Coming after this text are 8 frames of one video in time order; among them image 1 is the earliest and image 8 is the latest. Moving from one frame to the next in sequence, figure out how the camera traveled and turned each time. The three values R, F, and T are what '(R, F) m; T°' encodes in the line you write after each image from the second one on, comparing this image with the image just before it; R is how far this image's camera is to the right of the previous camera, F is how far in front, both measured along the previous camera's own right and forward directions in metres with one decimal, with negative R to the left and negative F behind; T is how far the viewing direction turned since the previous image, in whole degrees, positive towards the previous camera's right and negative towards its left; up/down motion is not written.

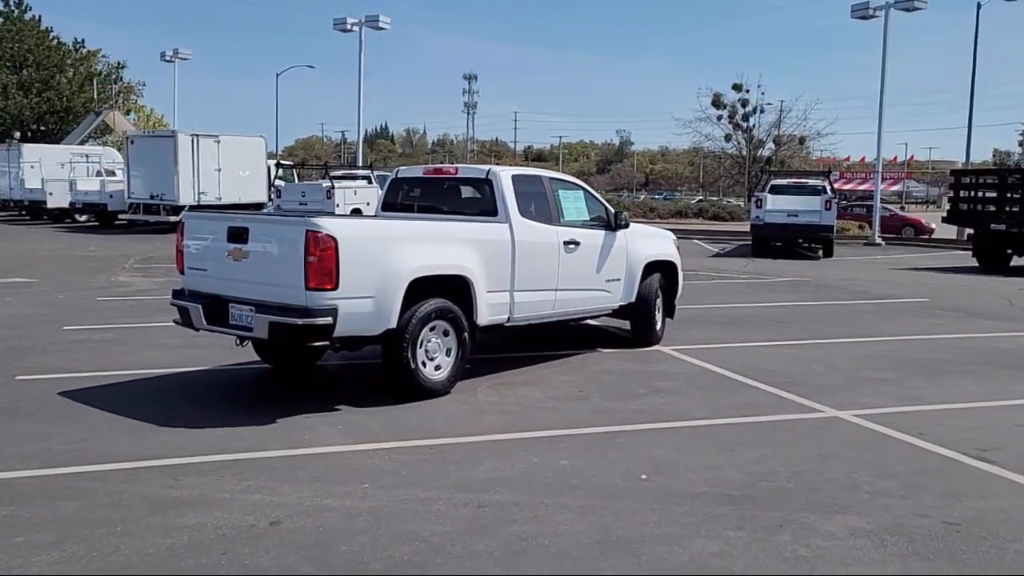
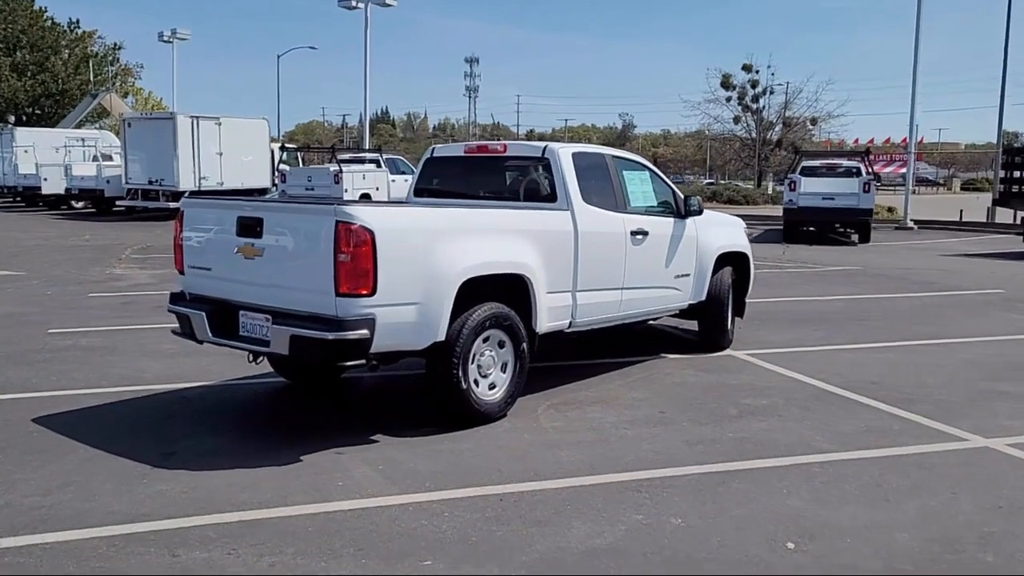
(-0.5, +1.5) m; 0°
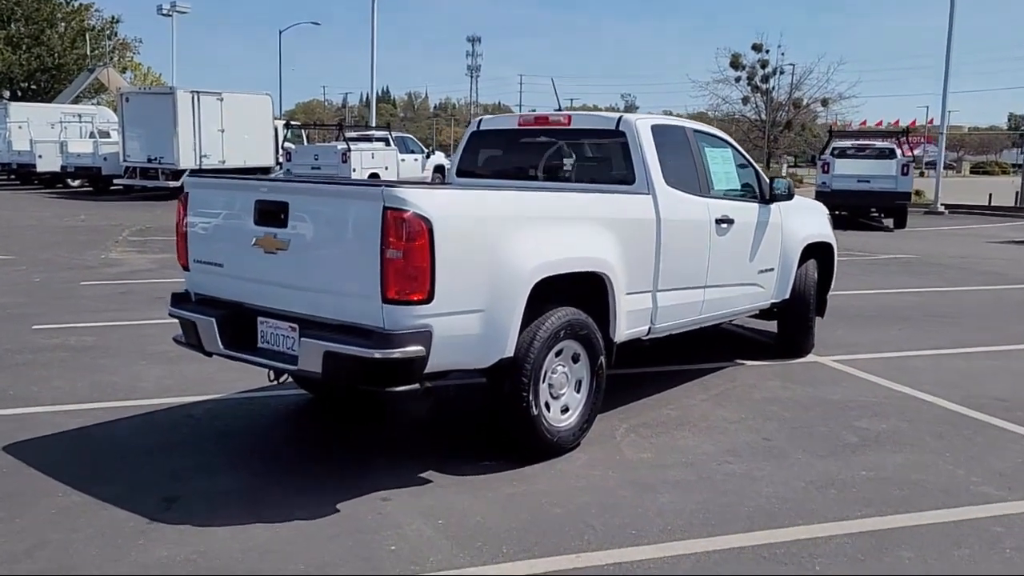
(-0.5, +1.3) m; 0°
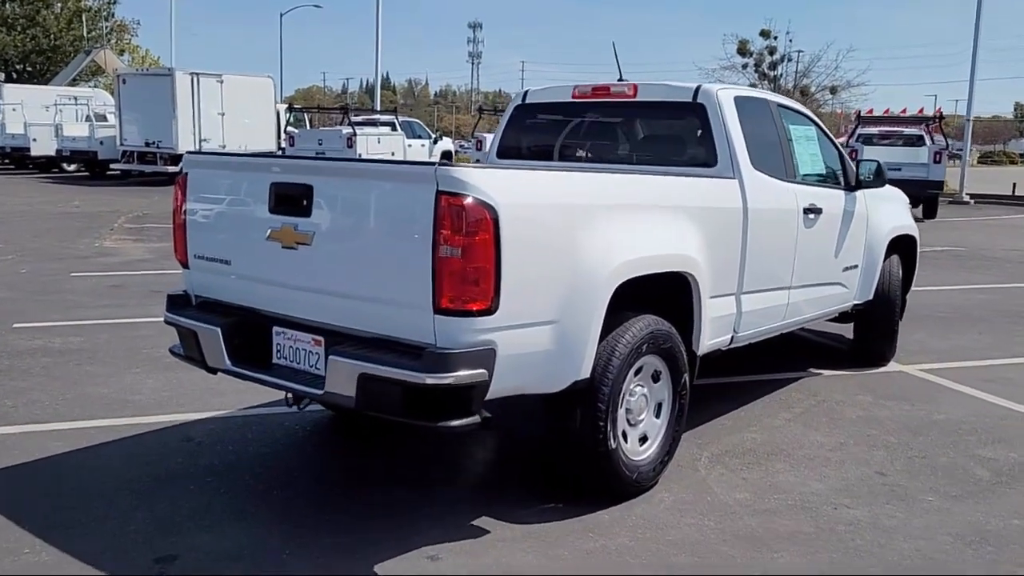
(-0.3, +1.0) m; 0°
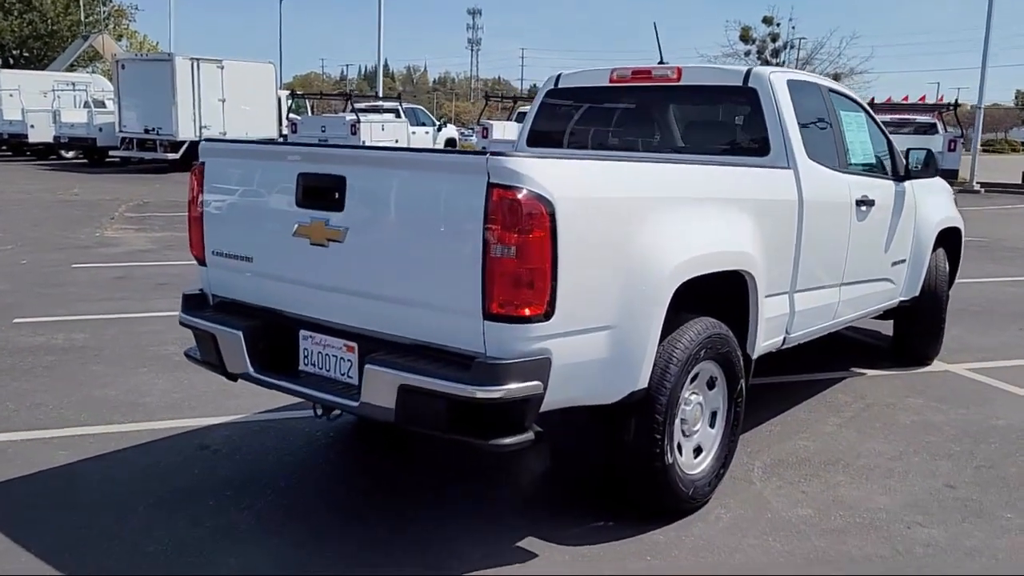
(-0.2, +0.4) m; 0°
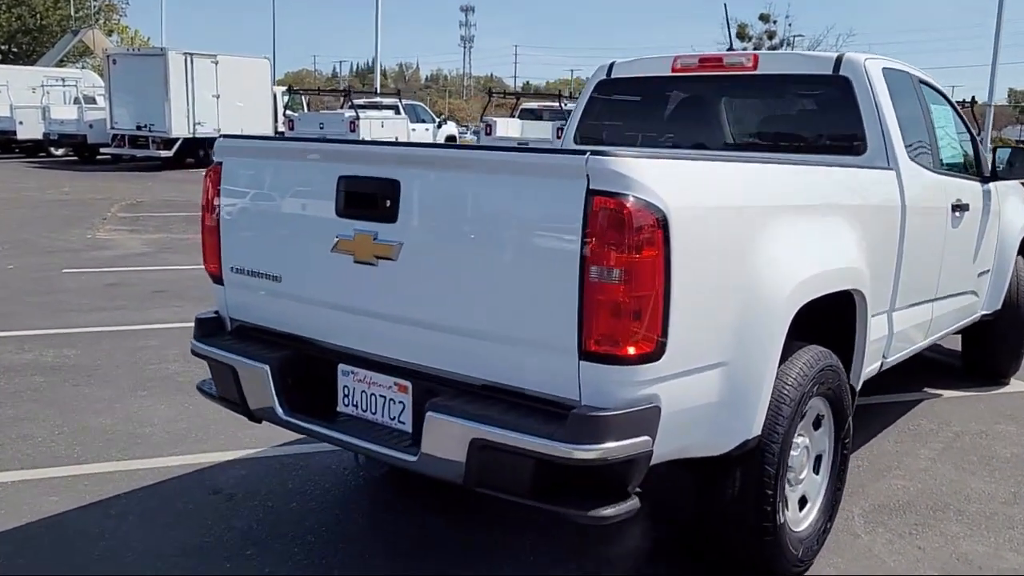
(-0.3, +0.7) m; +1°
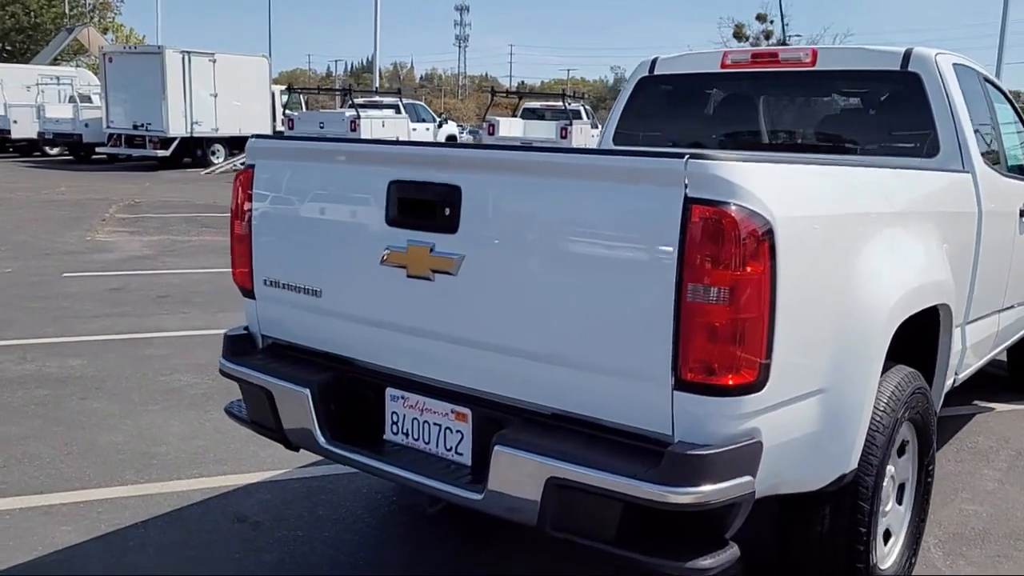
(-0.2, +0.3) m; 0°
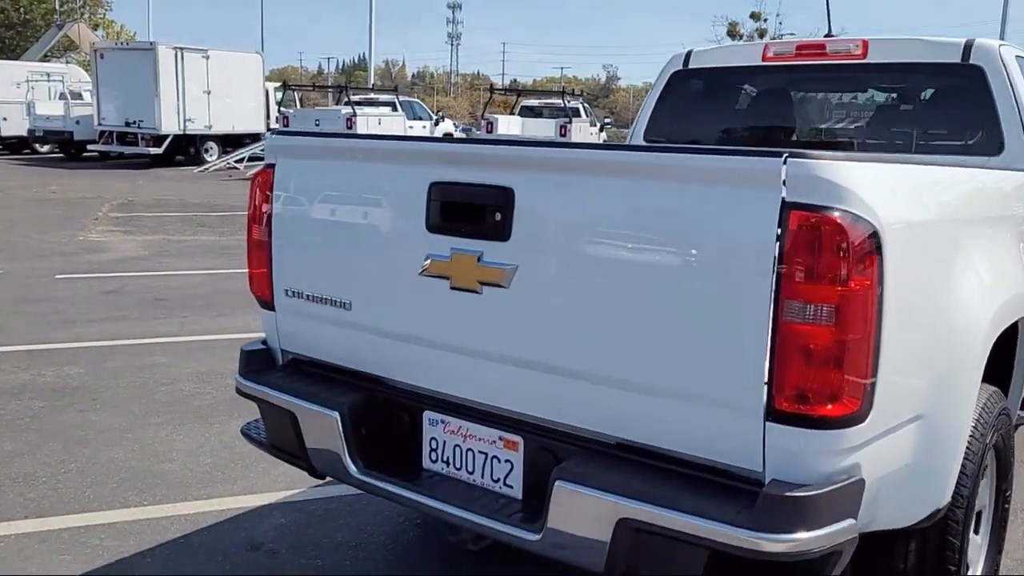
(-0.2, +0.3) m; +1°
